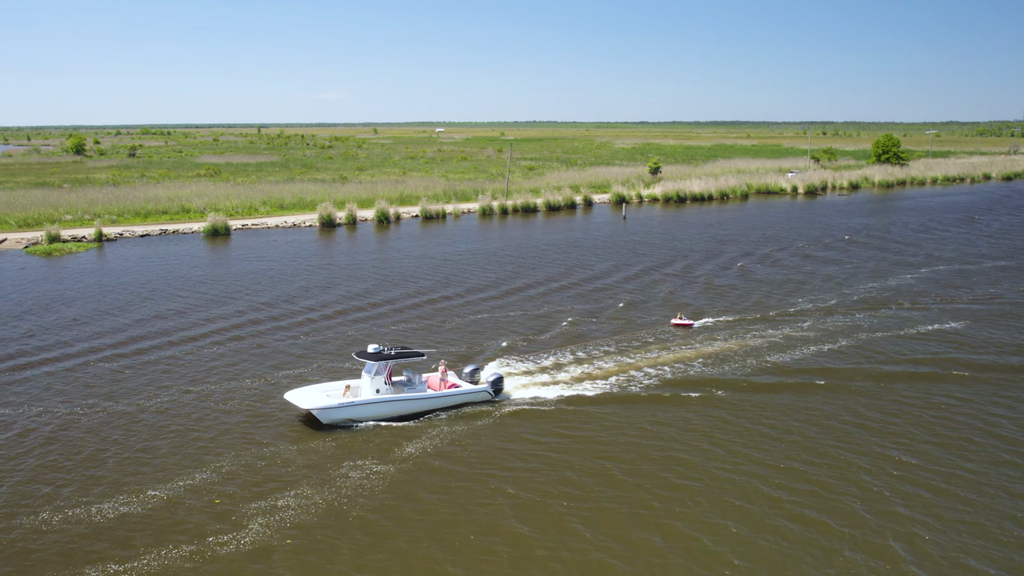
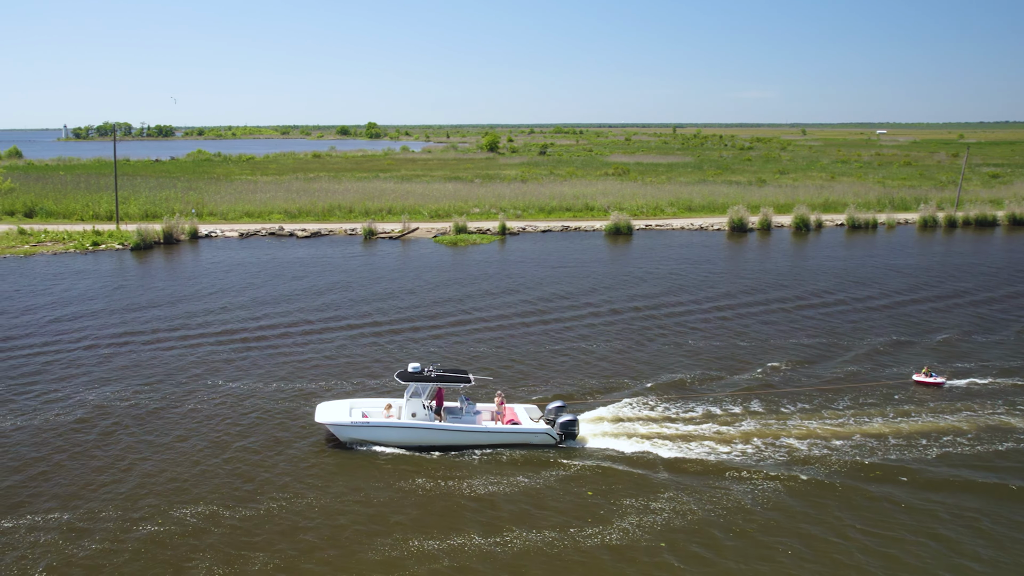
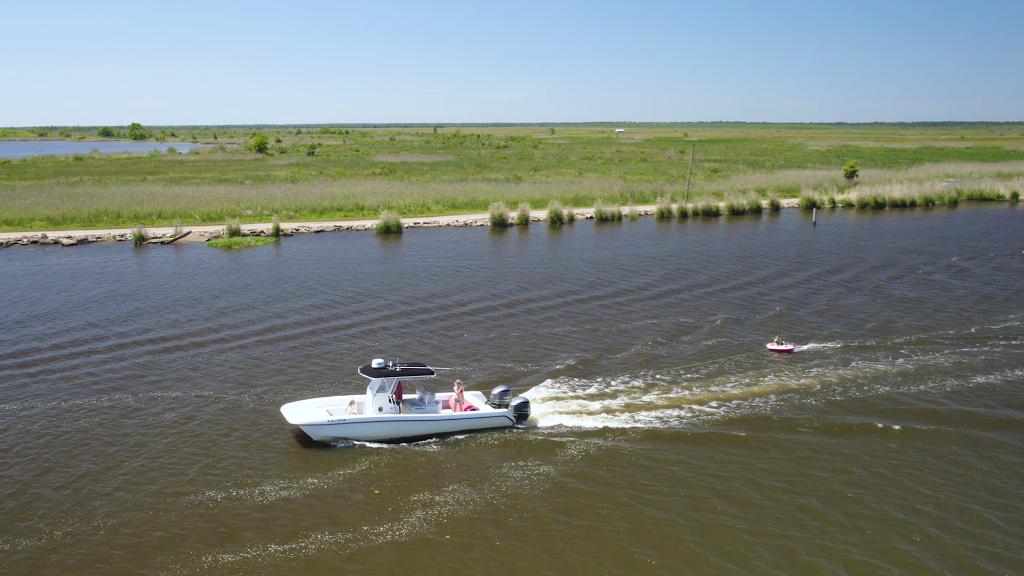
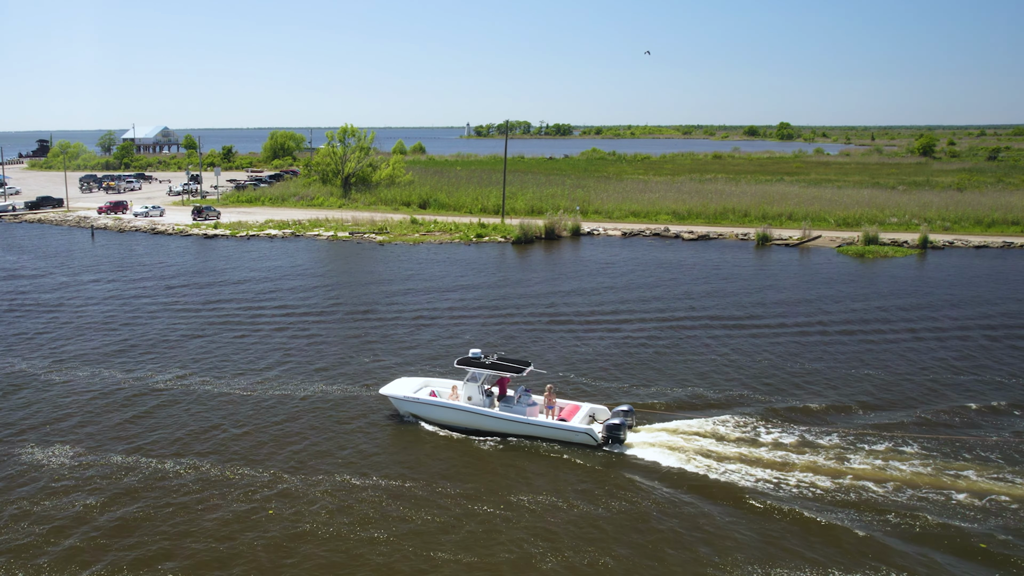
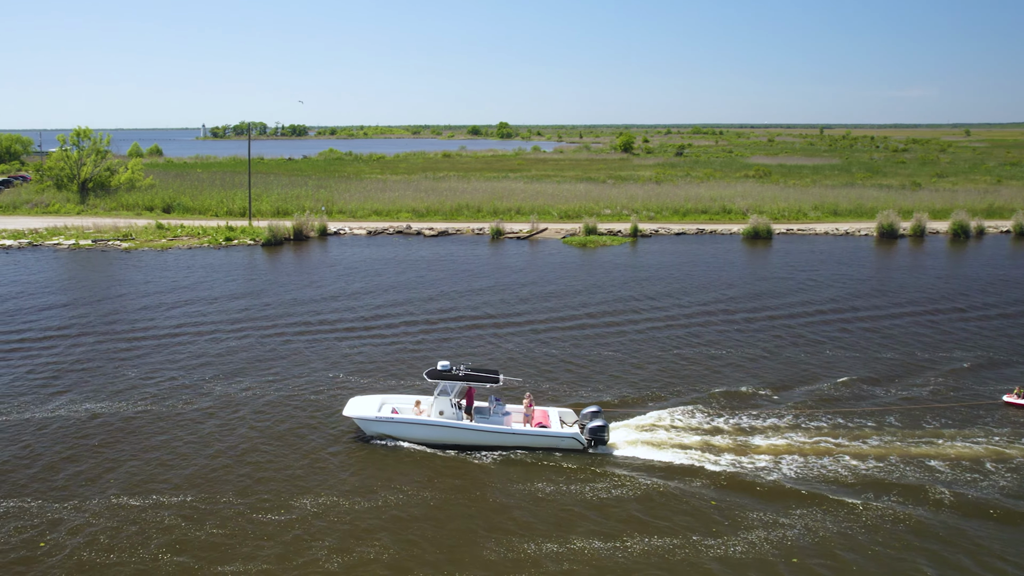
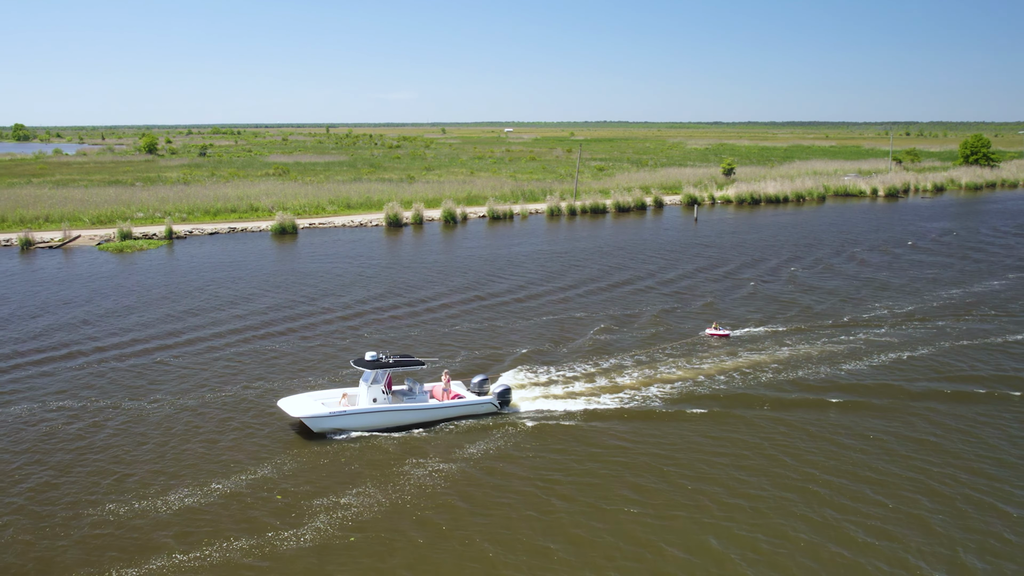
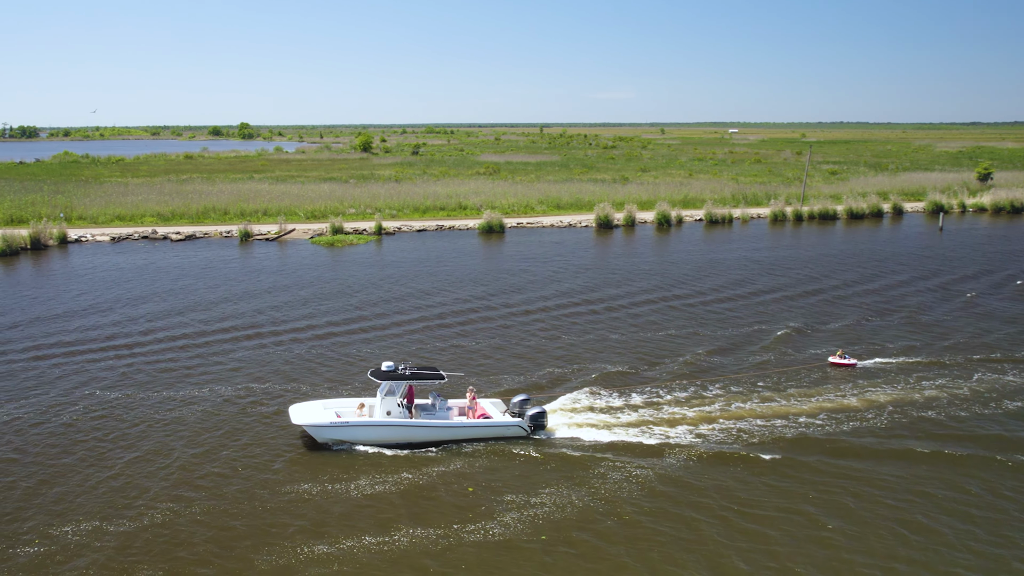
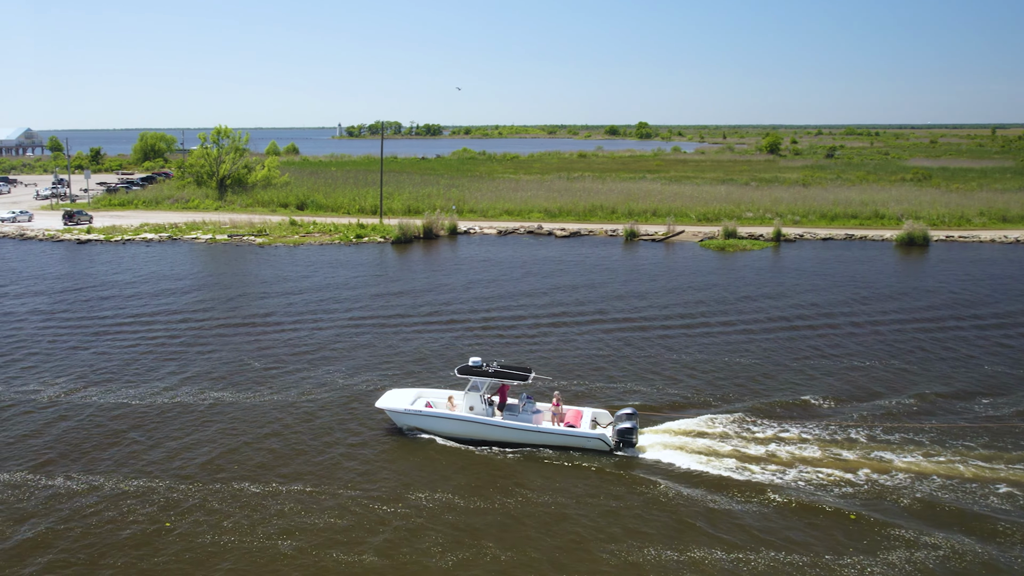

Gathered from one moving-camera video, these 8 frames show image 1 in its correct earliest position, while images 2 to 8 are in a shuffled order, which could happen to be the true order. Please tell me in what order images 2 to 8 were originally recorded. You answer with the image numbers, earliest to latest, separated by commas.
6, 3, 7, 2, 5, 8, 4
